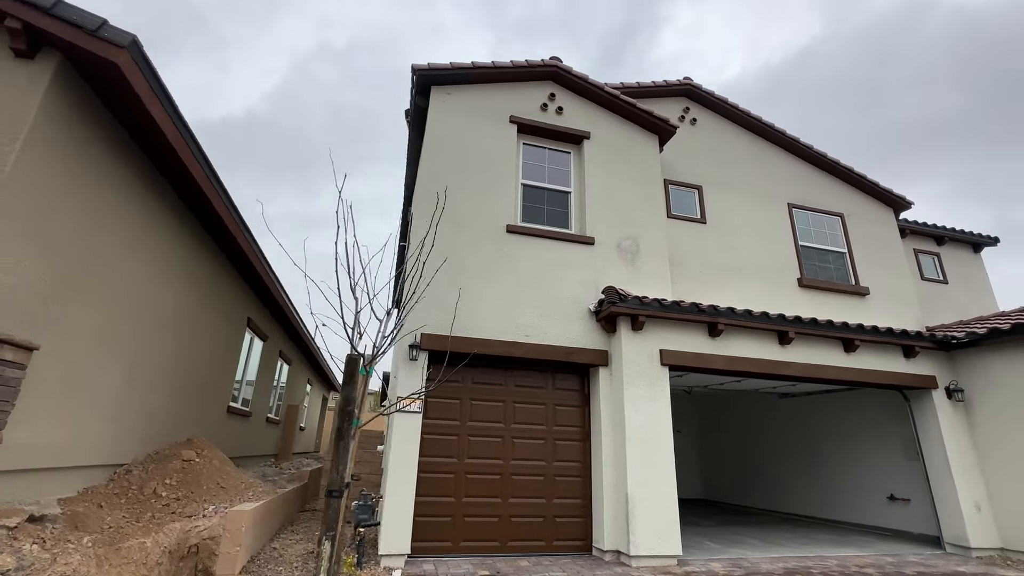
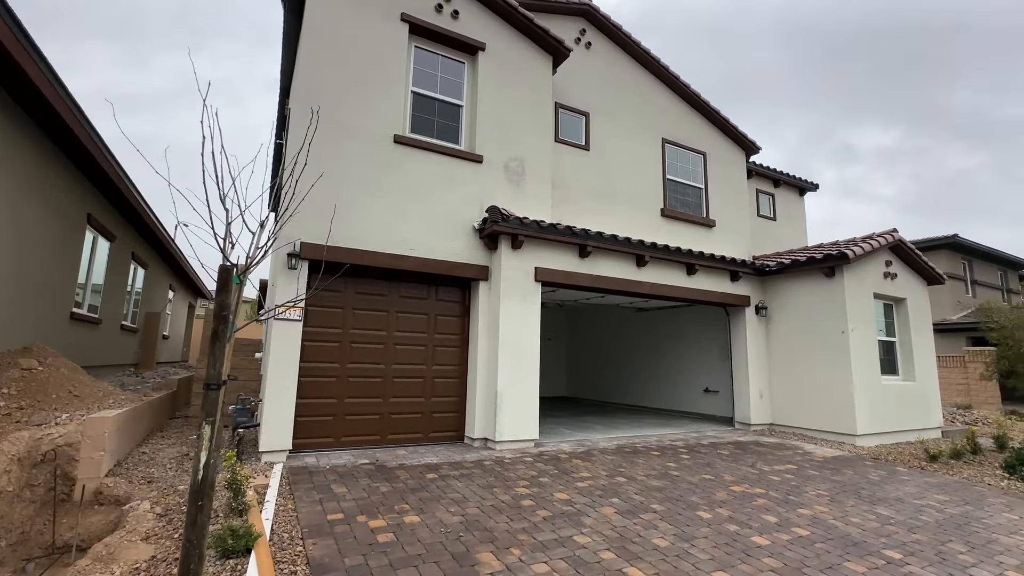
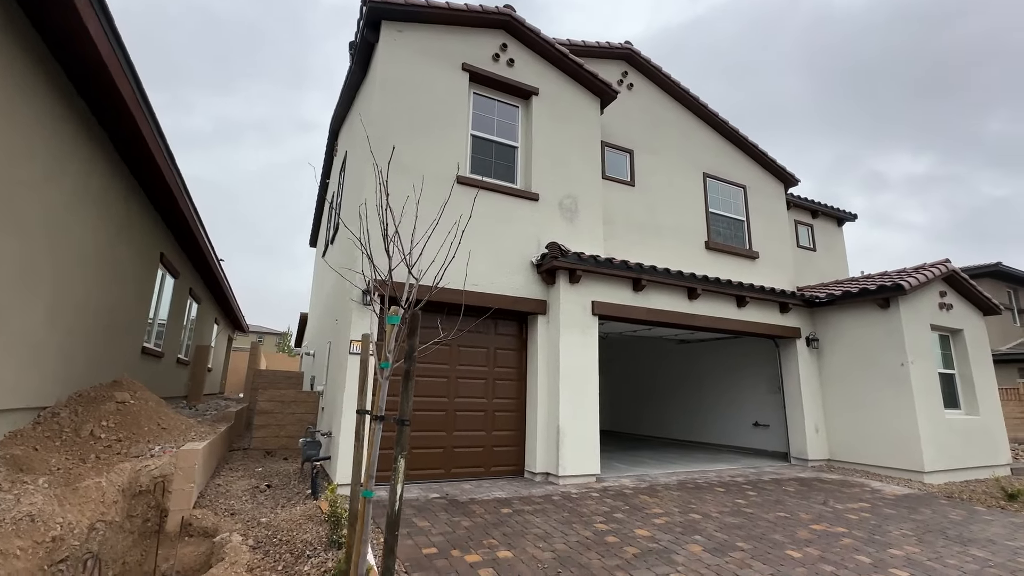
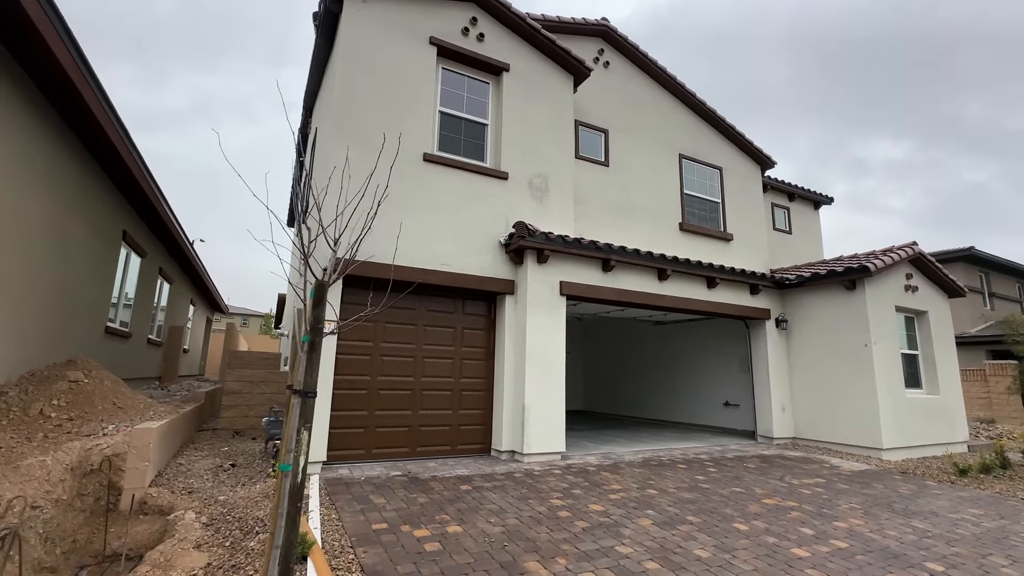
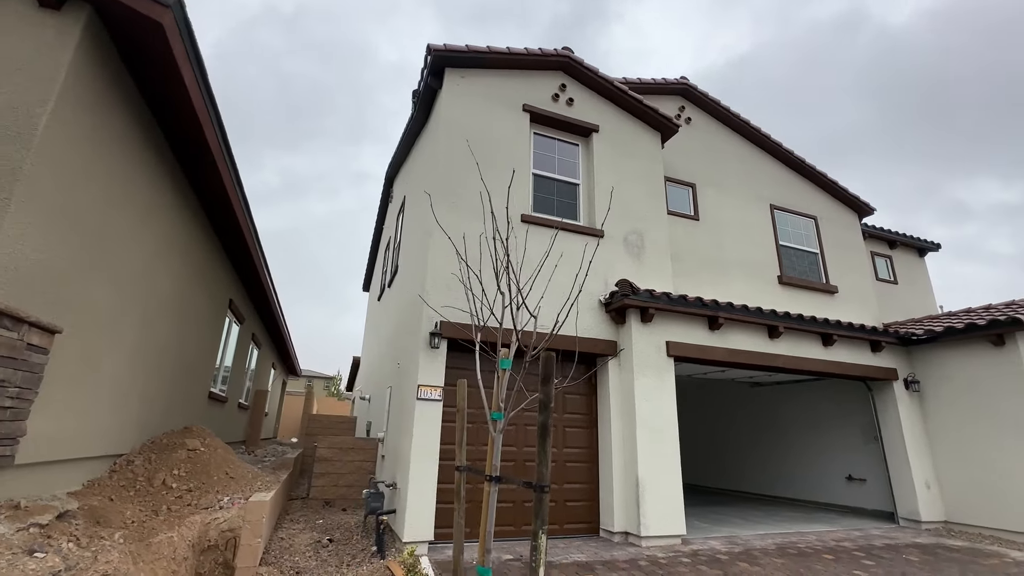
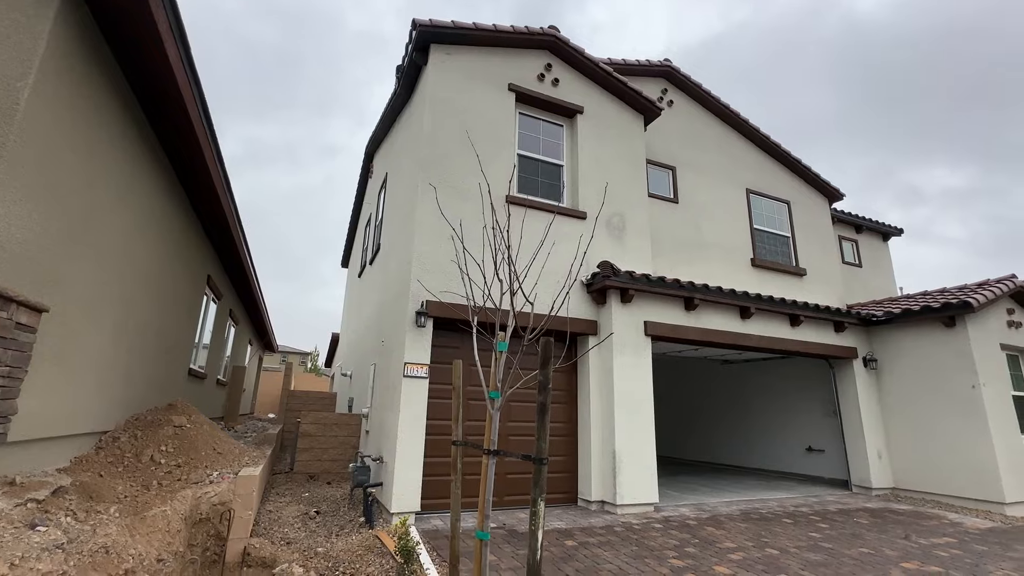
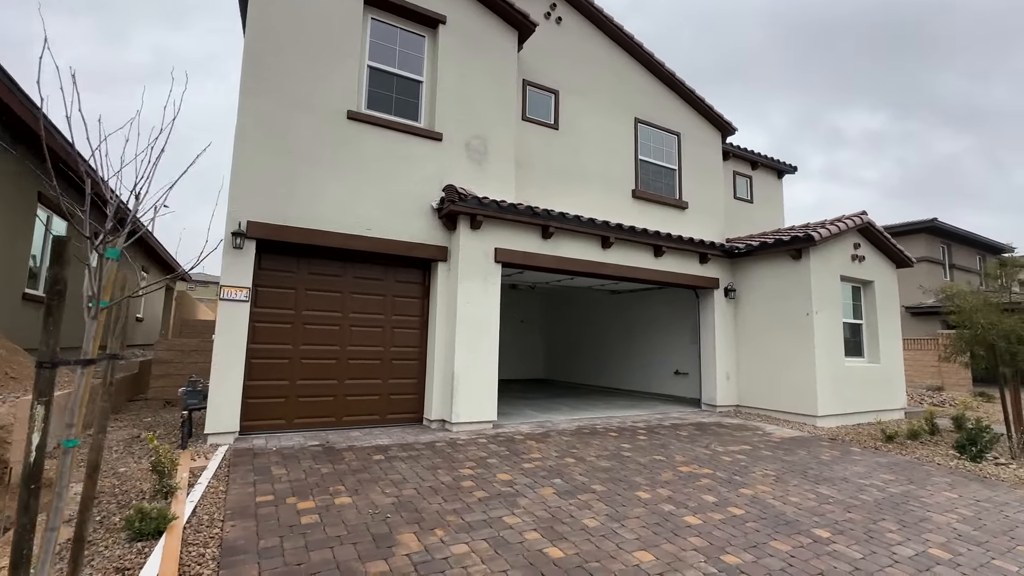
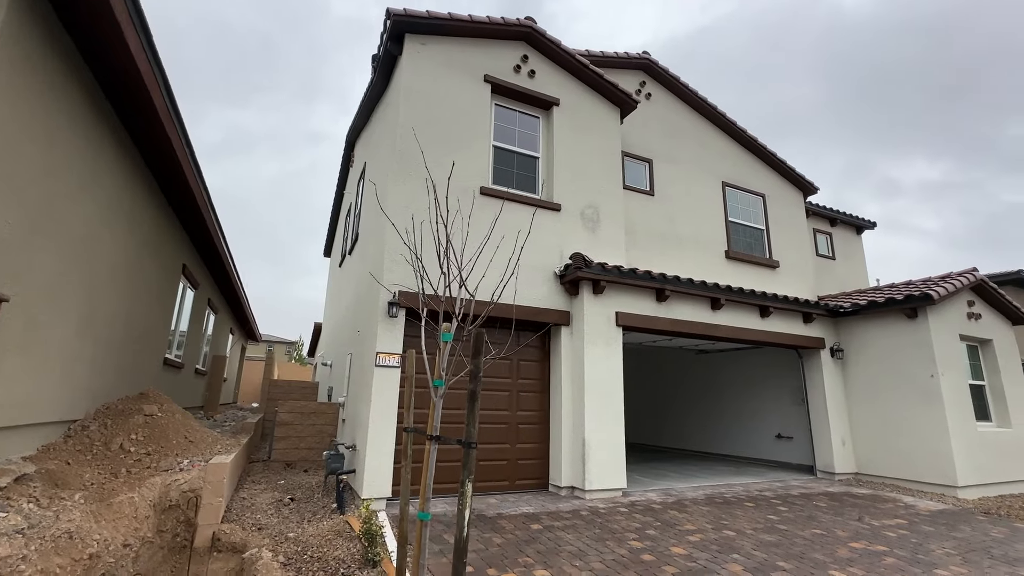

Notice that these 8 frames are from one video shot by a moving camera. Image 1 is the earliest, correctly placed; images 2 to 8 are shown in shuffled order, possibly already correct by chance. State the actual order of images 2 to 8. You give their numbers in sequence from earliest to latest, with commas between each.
5, 6, 8, 3, 4, 2, 7
